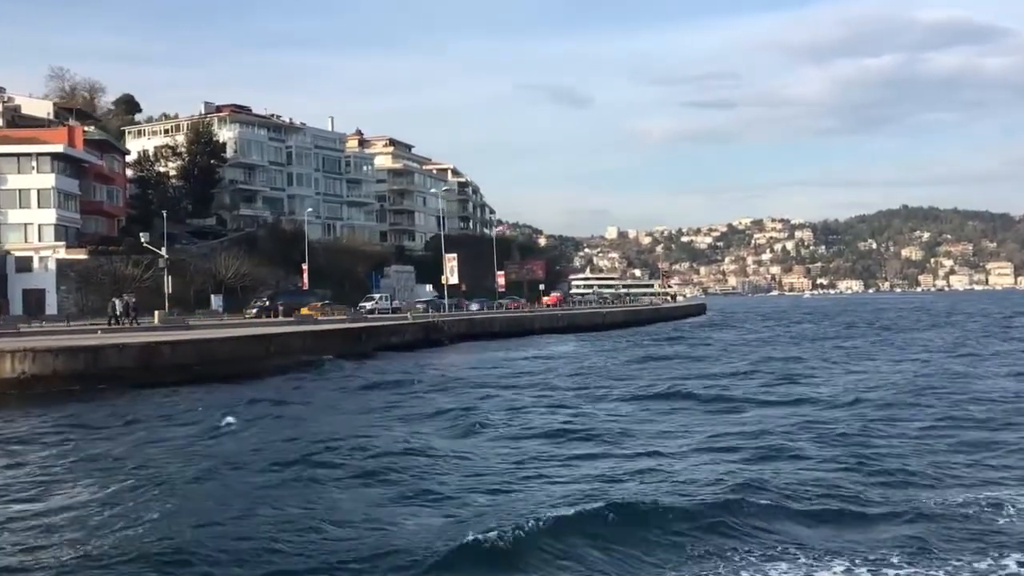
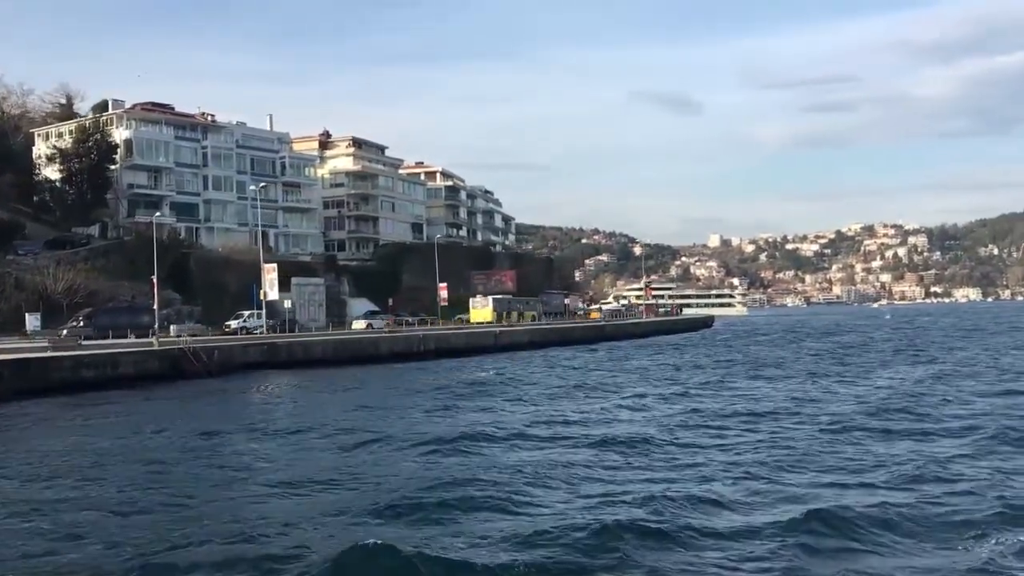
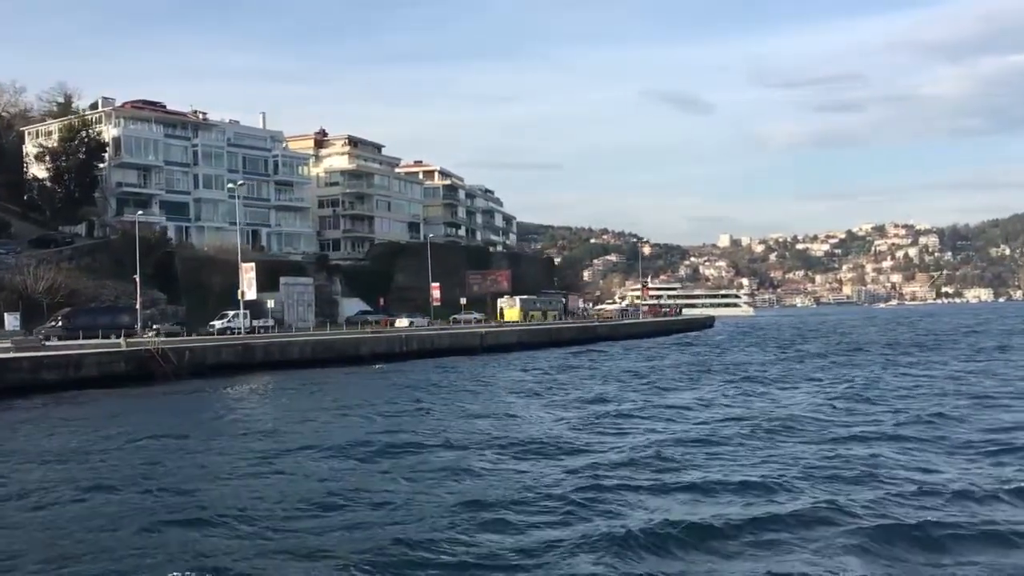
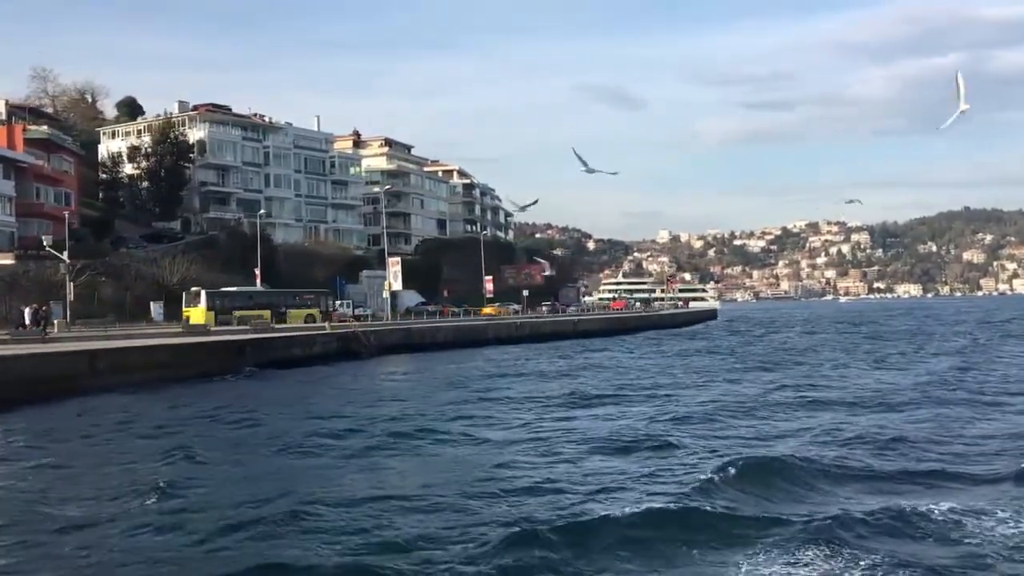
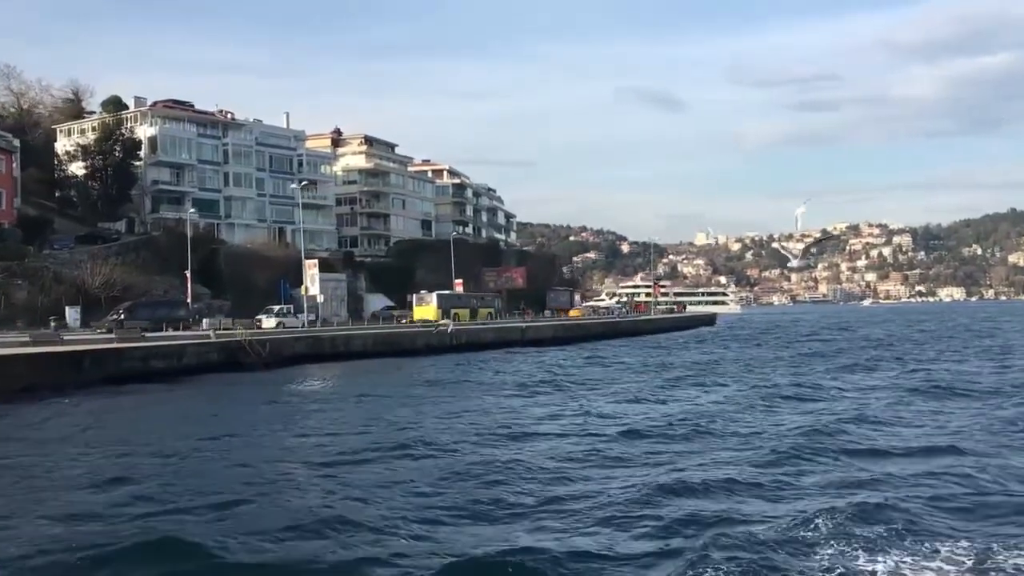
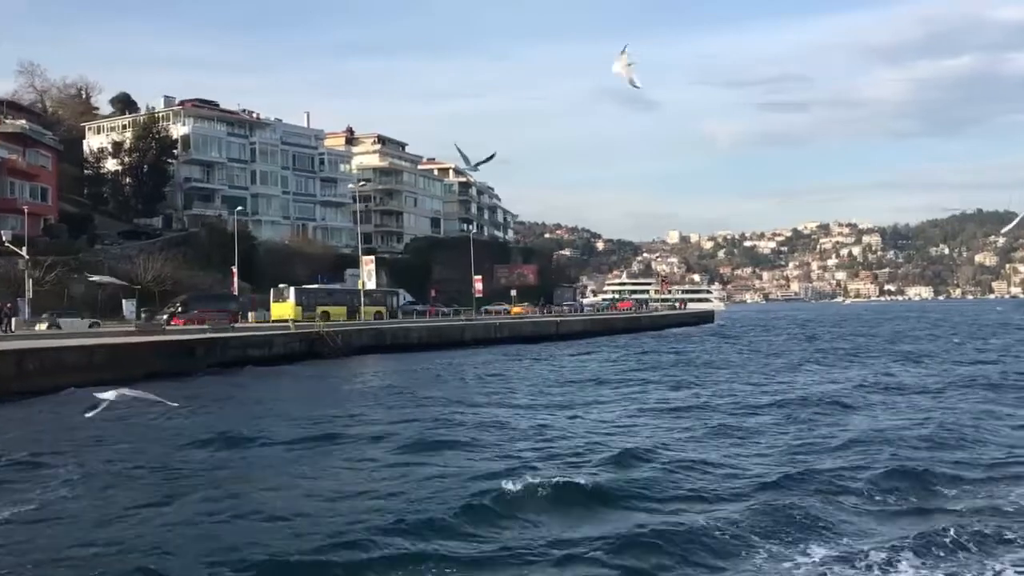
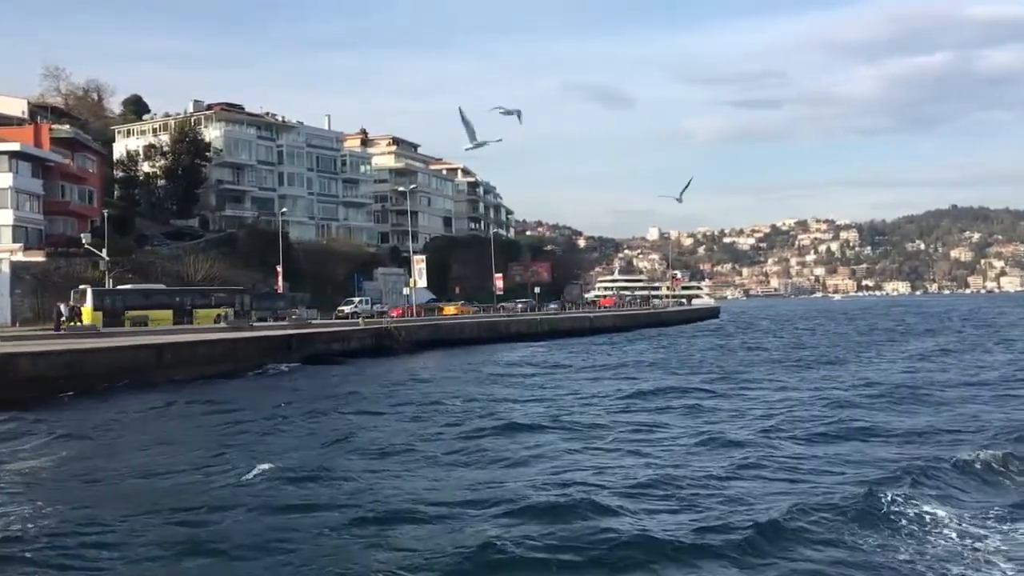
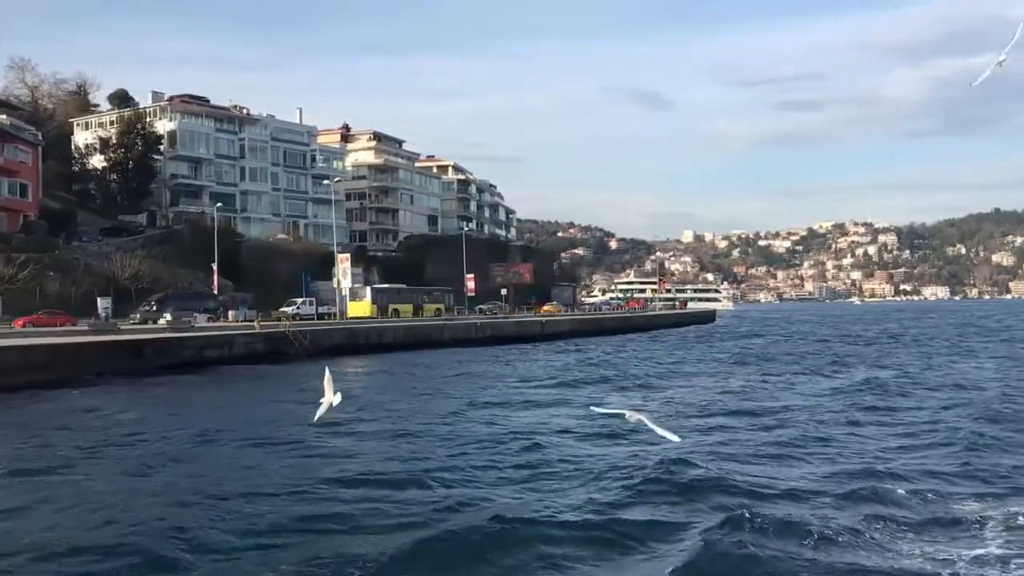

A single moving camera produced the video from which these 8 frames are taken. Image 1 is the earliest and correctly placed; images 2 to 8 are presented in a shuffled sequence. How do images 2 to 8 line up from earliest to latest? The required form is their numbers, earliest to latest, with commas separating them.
7, 4, 6, 8, 5, 2, 3
